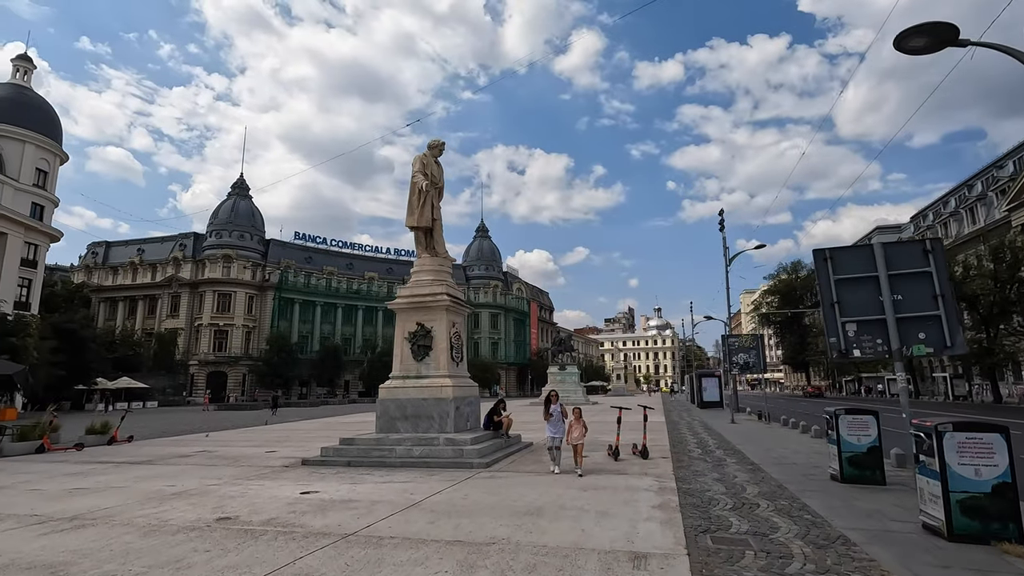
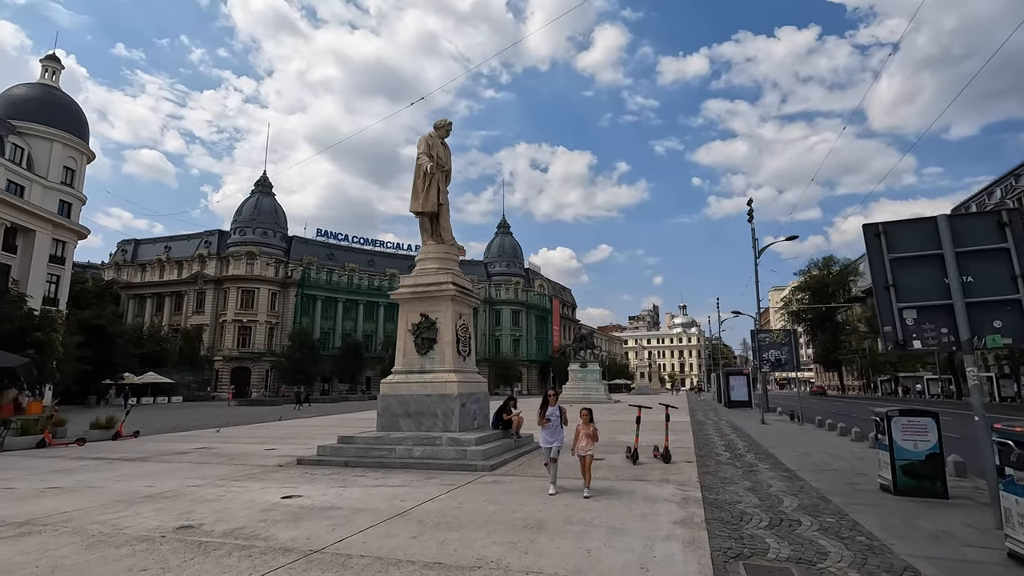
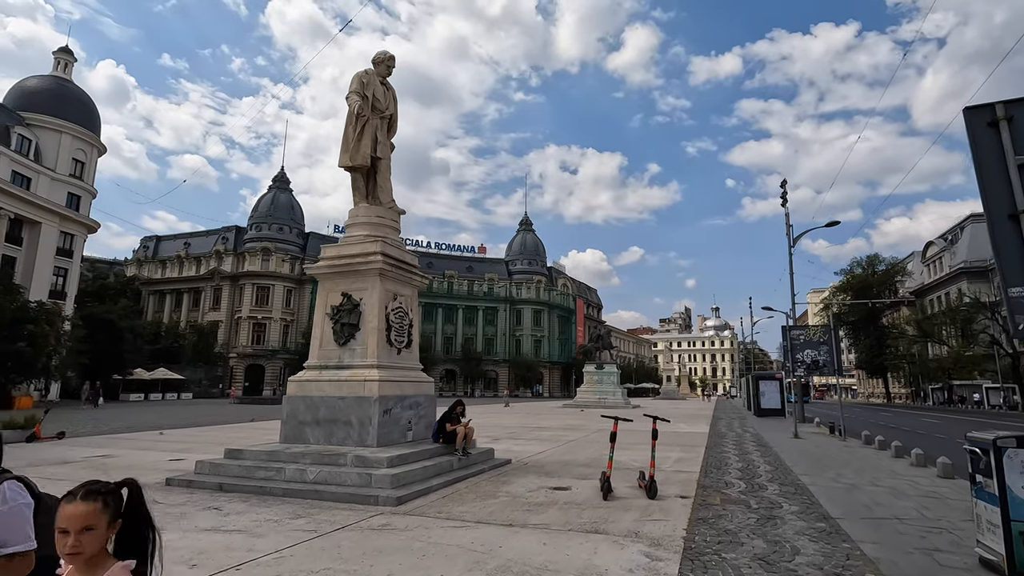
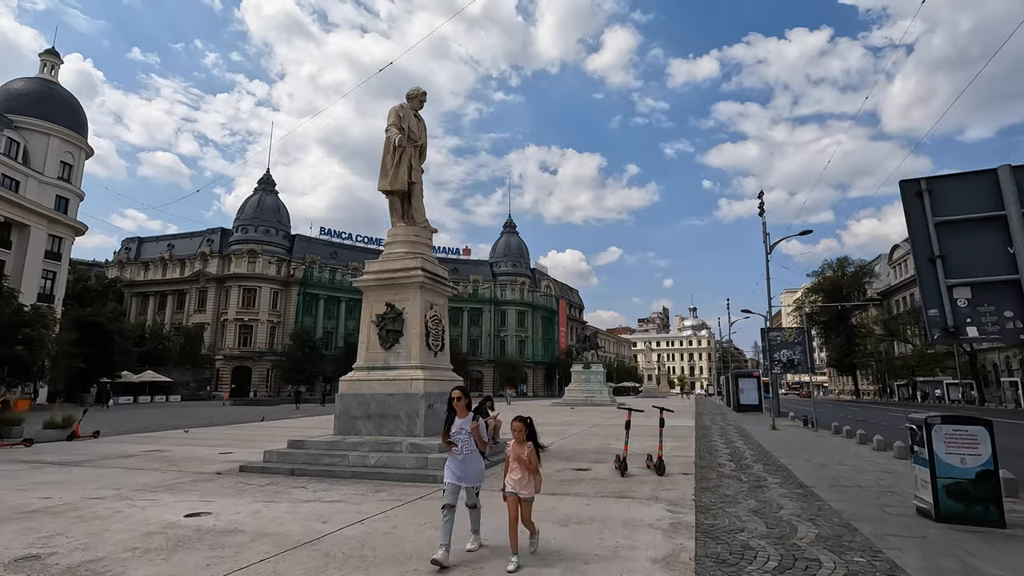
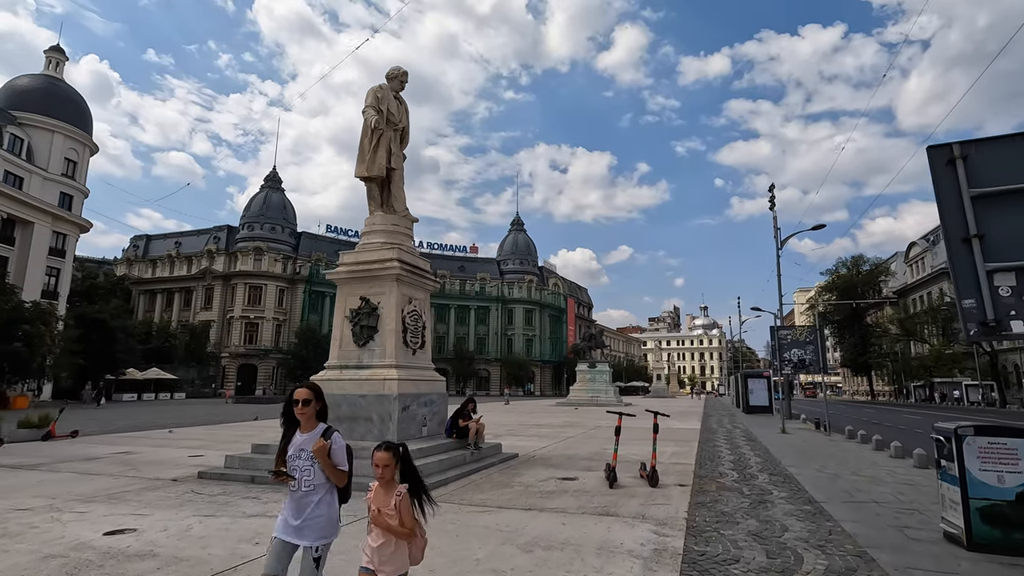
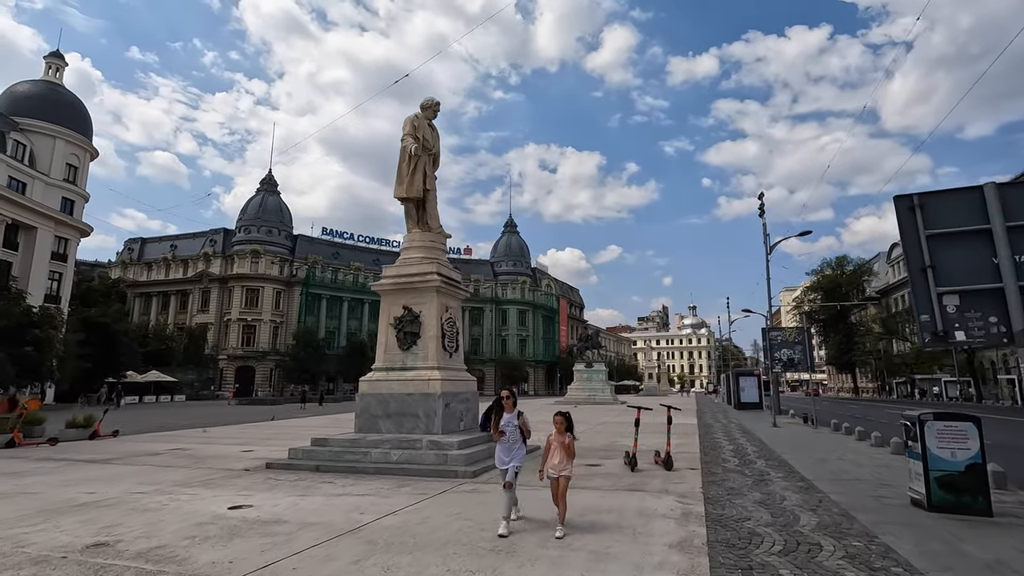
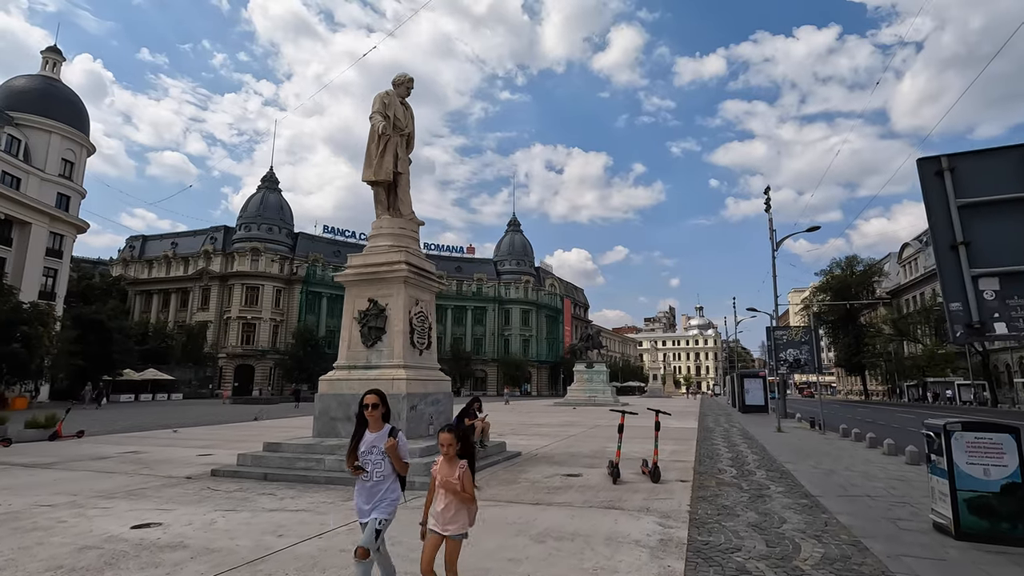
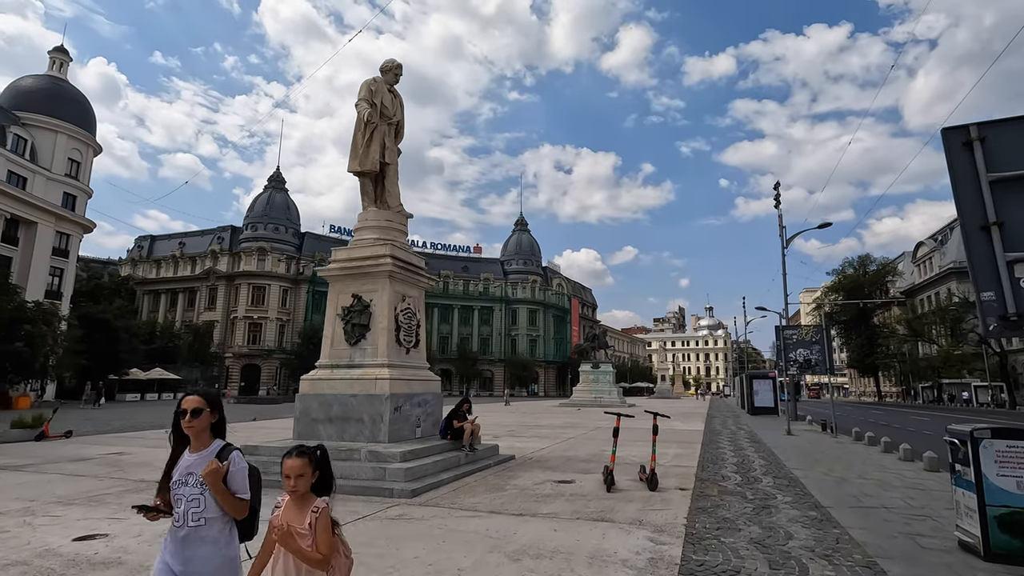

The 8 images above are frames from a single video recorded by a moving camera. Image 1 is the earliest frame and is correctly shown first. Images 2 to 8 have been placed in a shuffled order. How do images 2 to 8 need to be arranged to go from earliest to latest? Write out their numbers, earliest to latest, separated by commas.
2, 6, 4, 7, 5, 8, 3
